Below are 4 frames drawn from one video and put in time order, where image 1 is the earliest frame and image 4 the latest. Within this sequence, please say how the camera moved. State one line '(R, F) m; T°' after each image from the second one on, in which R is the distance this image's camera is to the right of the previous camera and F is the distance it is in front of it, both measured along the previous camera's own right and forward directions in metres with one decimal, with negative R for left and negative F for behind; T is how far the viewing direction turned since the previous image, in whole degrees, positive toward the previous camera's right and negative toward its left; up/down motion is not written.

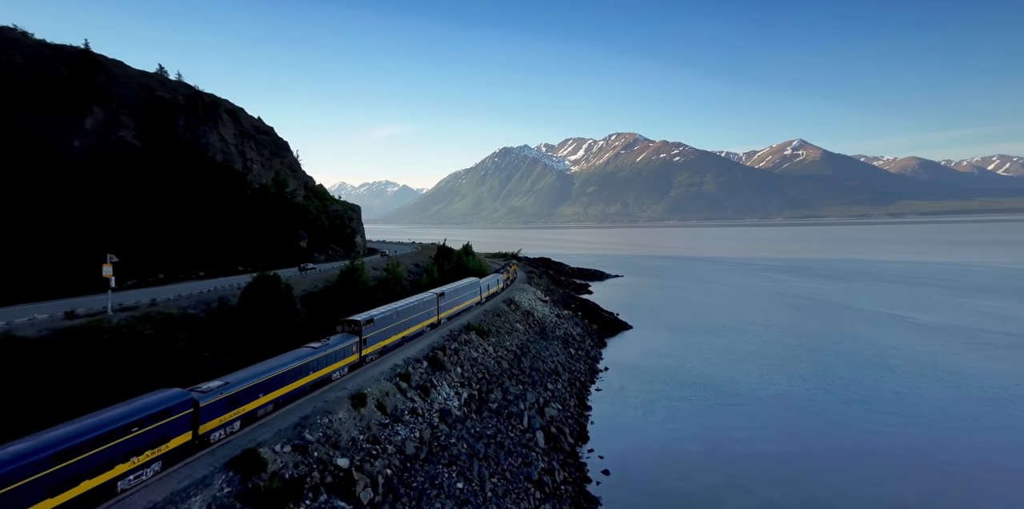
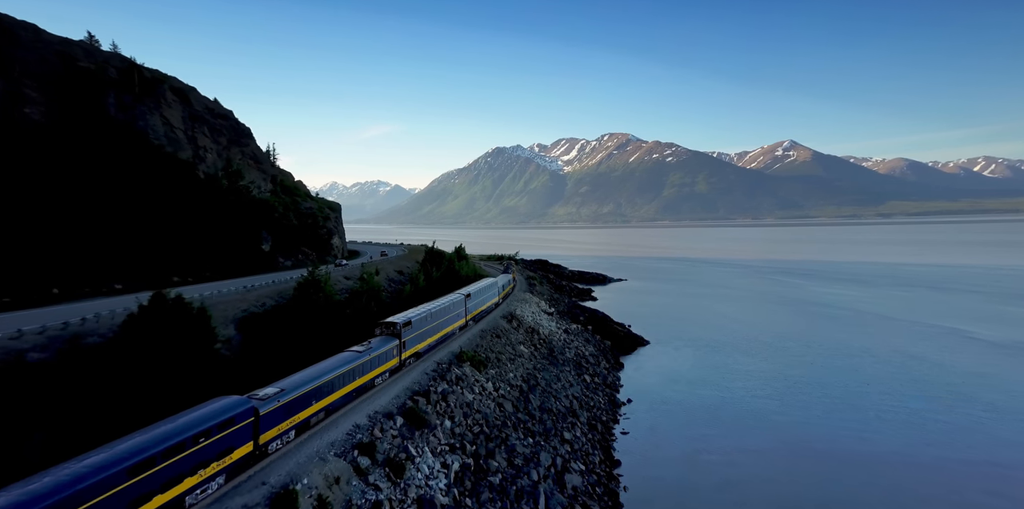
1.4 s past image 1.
(-0.8, +10.0) m; +1°
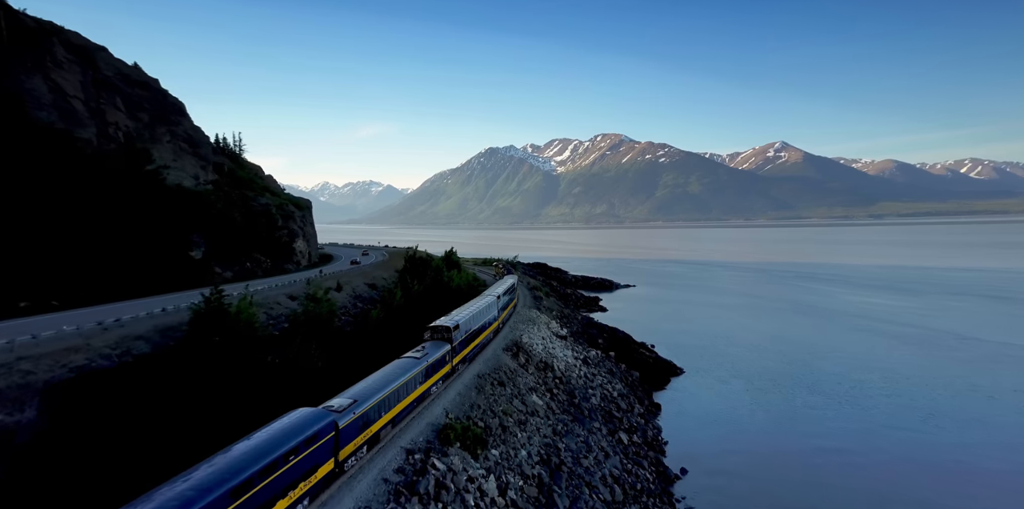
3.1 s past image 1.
(-0.9, +12.9) m; +1°
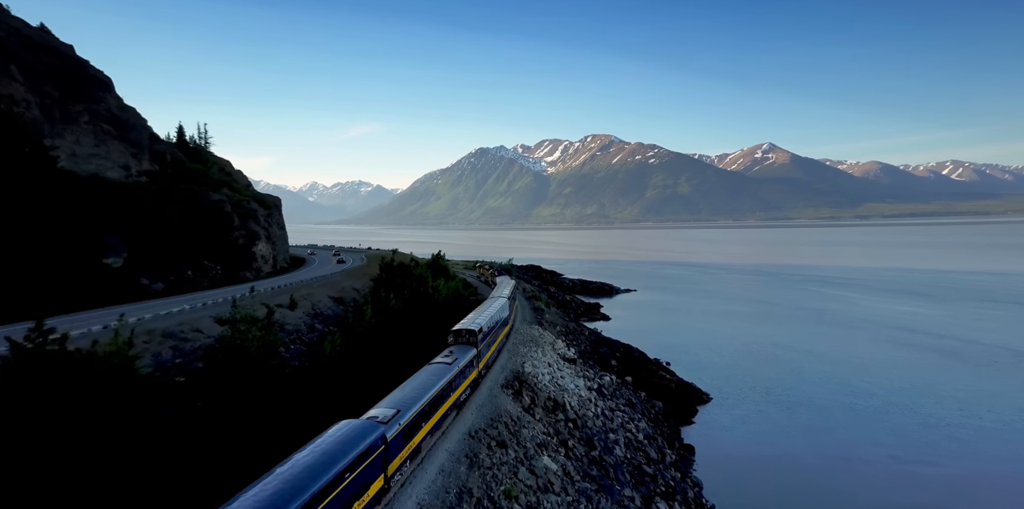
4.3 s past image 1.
(-0.6, +8.4) m; +1°
